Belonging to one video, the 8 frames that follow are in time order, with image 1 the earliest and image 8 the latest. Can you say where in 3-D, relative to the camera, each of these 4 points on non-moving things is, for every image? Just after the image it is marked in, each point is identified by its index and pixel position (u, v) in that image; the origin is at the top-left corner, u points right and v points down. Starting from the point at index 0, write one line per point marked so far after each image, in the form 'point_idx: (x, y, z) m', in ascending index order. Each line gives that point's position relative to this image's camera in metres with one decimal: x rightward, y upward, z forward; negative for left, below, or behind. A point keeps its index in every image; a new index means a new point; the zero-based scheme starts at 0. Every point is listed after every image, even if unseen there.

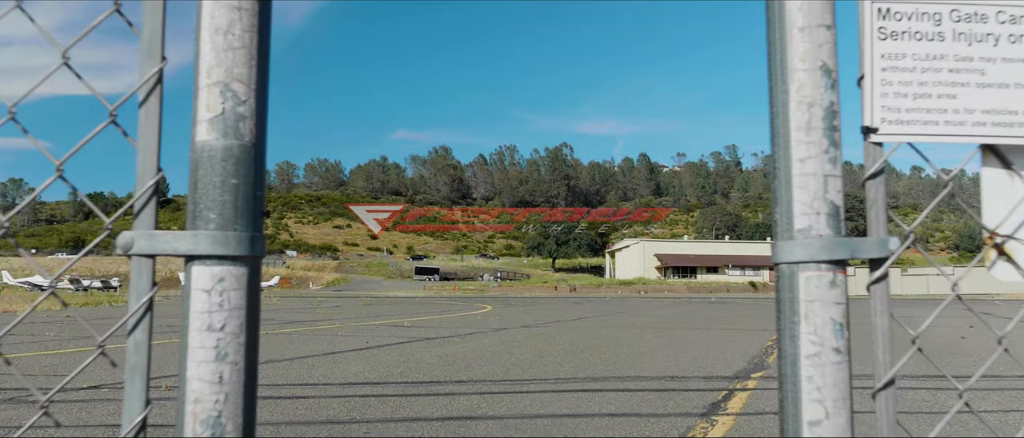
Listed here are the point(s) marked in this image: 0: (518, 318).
0: (+0.1, -1.6, +14.6) m
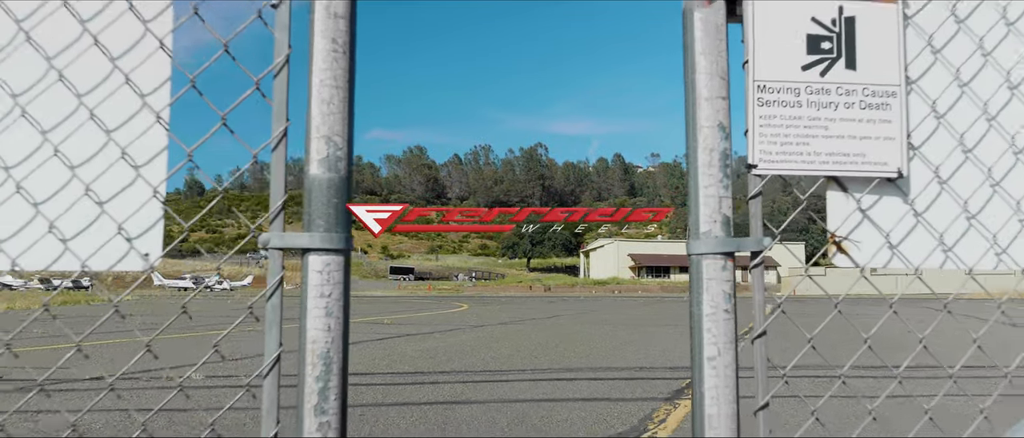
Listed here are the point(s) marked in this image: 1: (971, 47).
0: (-0.3, -1.6, +15.0) m
1: (+0.7, +0.3, +1.3) m
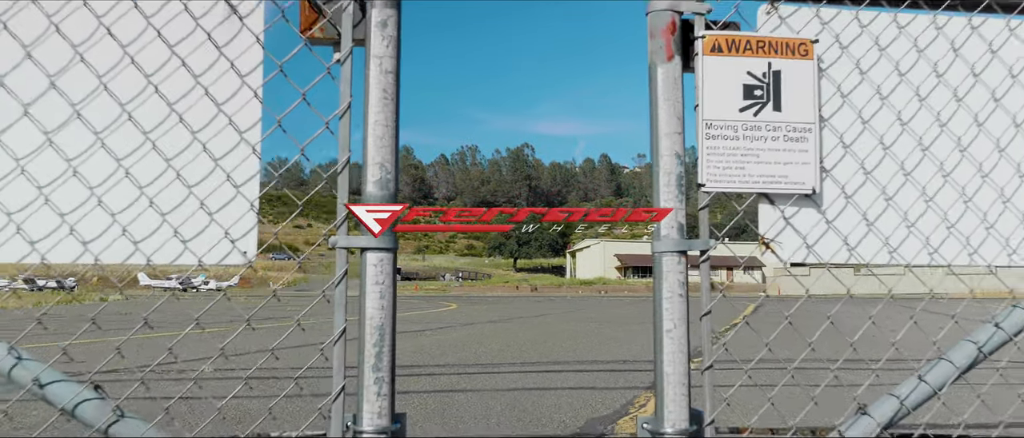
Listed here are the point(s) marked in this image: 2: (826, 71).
0: (-0.5, -1.6, +15.3) m
1: (+0.7, +0.2, +1.7) m
2: (+0.6, +0.3, +1.7) m
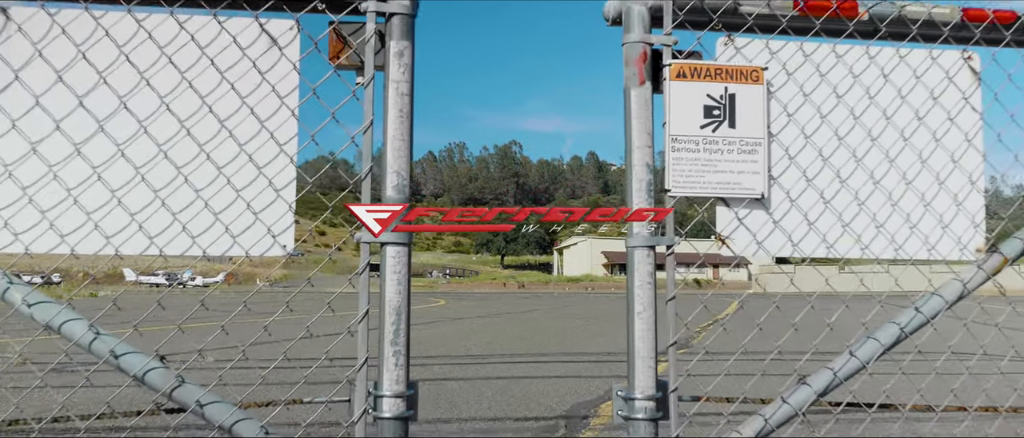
0: (-0.7, -1.5, +15.6) m
1: (+0.7, +0.2, +2.0) m
2: (+0.6, +0.3, +2.0) m
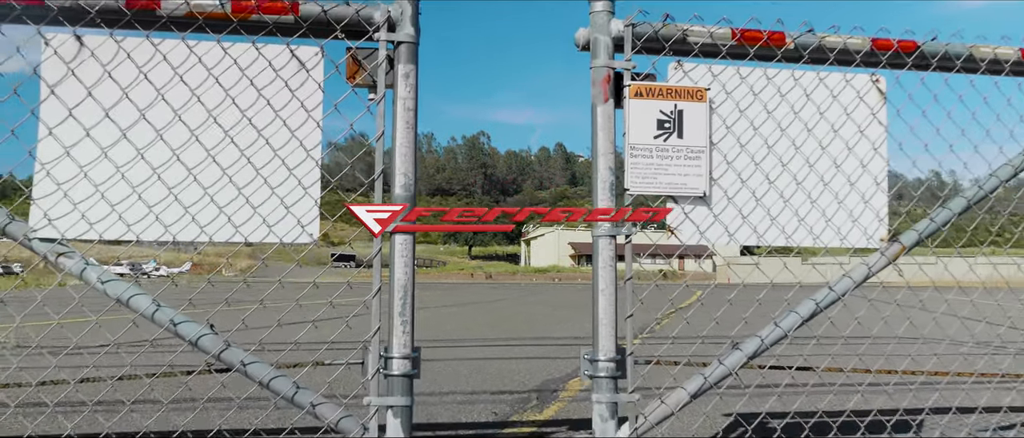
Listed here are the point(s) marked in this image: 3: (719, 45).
0: (-1.2, -1.4, +16.0) m
1: (+0.6, +0.3, +2.5) m
2: (+0.5, +0.3, +2.4) m
3: (+0.6, +0.5, +2.5) m
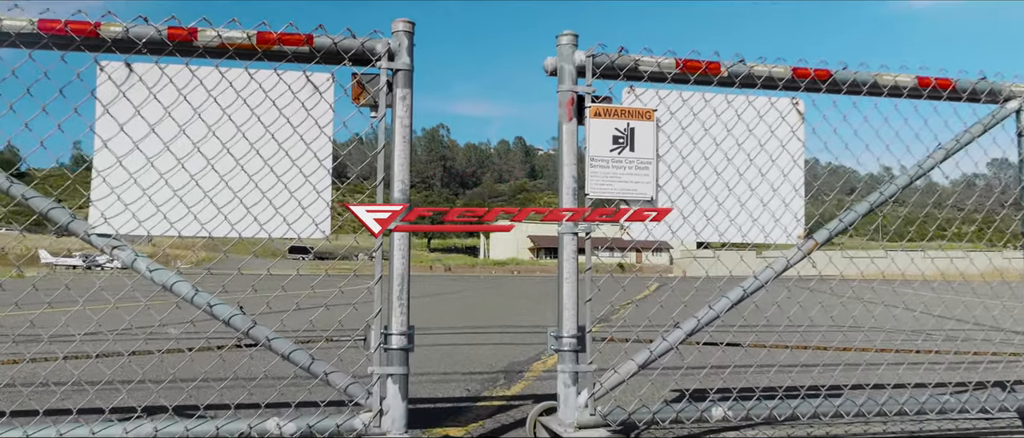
0: (-1.9, -1.3, +16.4) m
1: (+0.6, +0.3, +2.9) m
2: (+0.5, +0.3, +2.9) m
3: (+0.5, +0.5, +3.0) m
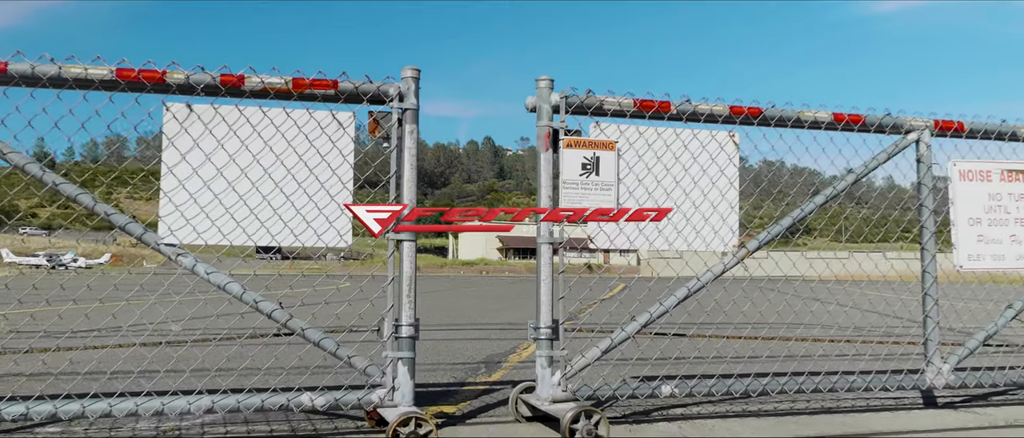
0: (-2.4, -1.3, +16.9) m
1: (+0.5, +0.2, +3.6) m
2: (+0.4, +0.2, +3.5) m
3: (+0.4, +0.4, +3.6) m
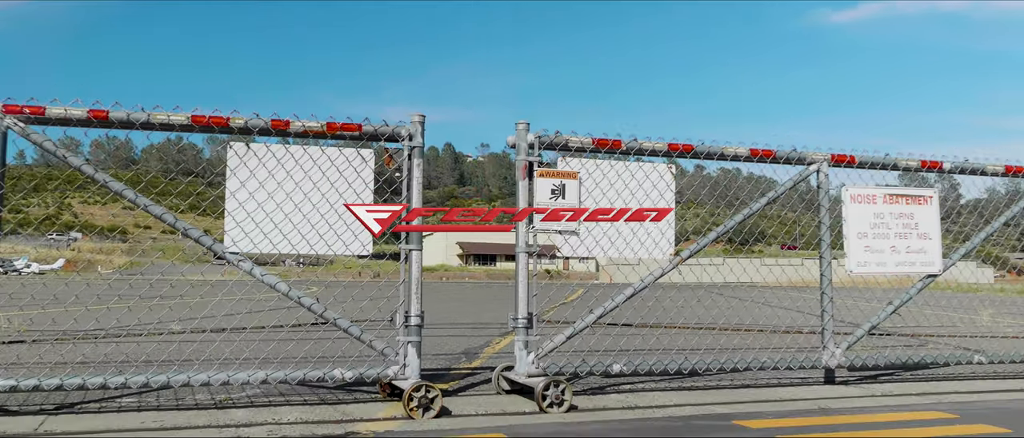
0: (-3.1, -1.5, +17.7) m
1: (+0.4, +0.1, +4.5) m
2: (+0.3, +0.2, +4.5) m
3: (+0.4, +0.4, +4.5) m
